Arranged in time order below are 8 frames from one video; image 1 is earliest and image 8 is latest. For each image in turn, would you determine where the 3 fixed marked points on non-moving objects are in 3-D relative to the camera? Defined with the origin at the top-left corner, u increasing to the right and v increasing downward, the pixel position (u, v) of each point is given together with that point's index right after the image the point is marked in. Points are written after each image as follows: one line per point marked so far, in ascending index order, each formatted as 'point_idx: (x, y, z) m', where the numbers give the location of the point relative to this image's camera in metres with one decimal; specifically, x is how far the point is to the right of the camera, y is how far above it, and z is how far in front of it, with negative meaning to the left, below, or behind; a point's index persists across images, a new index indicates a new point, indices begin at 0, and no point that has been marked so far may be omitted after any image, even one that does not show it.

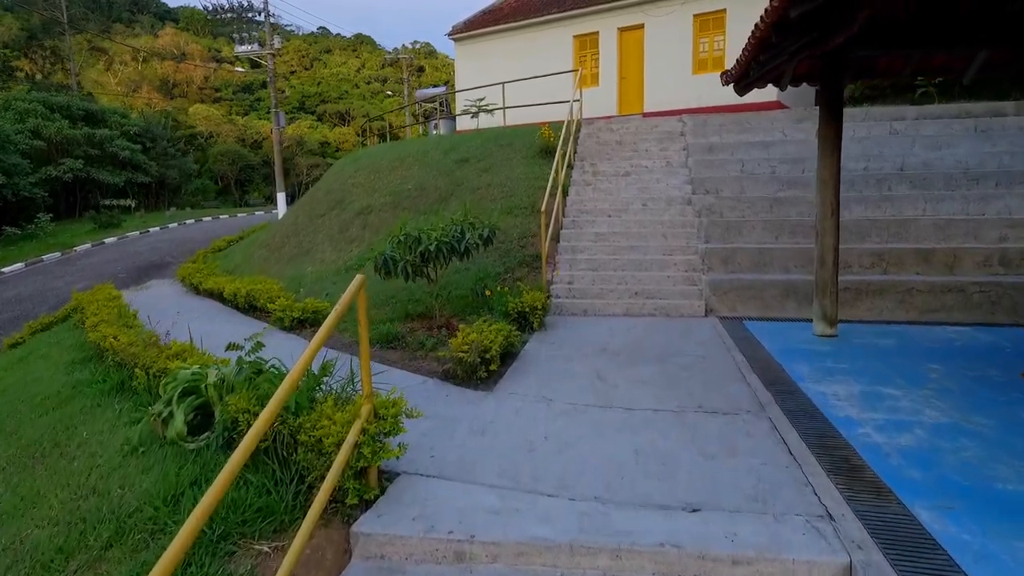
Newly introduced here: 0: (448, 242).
0: (-0.5, +0.4, +5.1) m
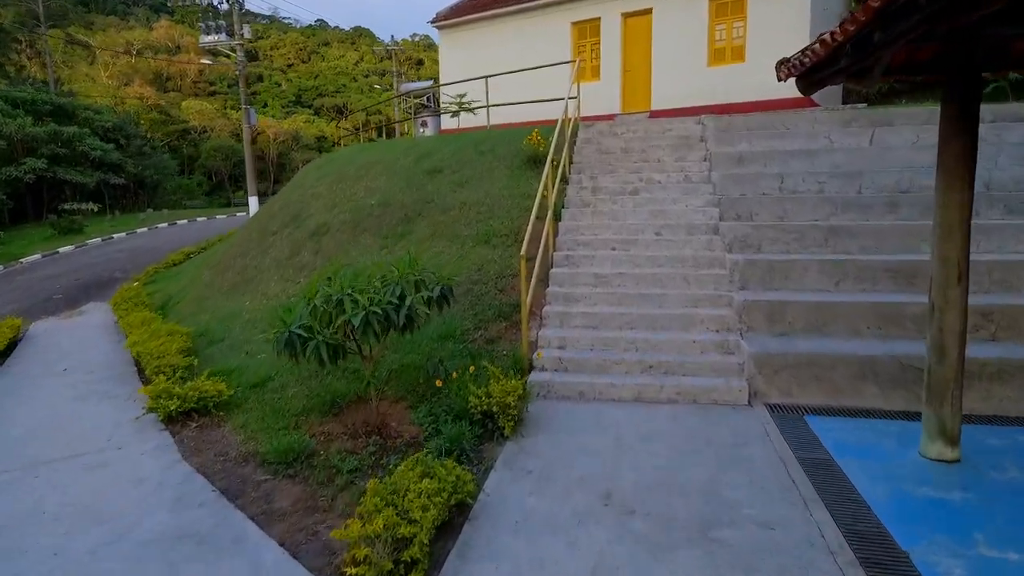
0: (-0.7, -0.1, +3.5) m
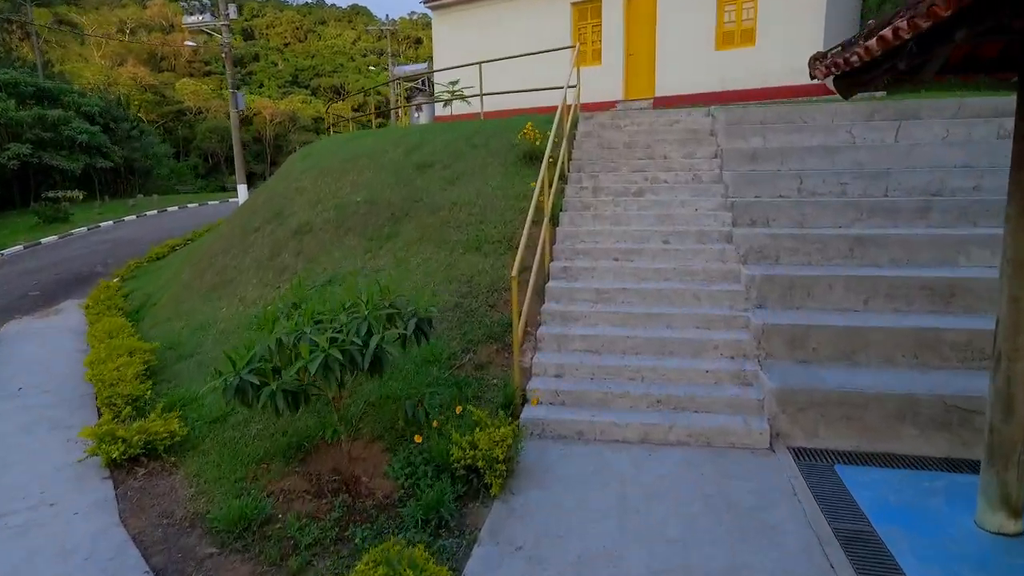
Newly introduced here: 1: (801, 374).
0: (-0.8, -0.3, +3.0) m
1: (+1.7, -0.5, +3.8) m
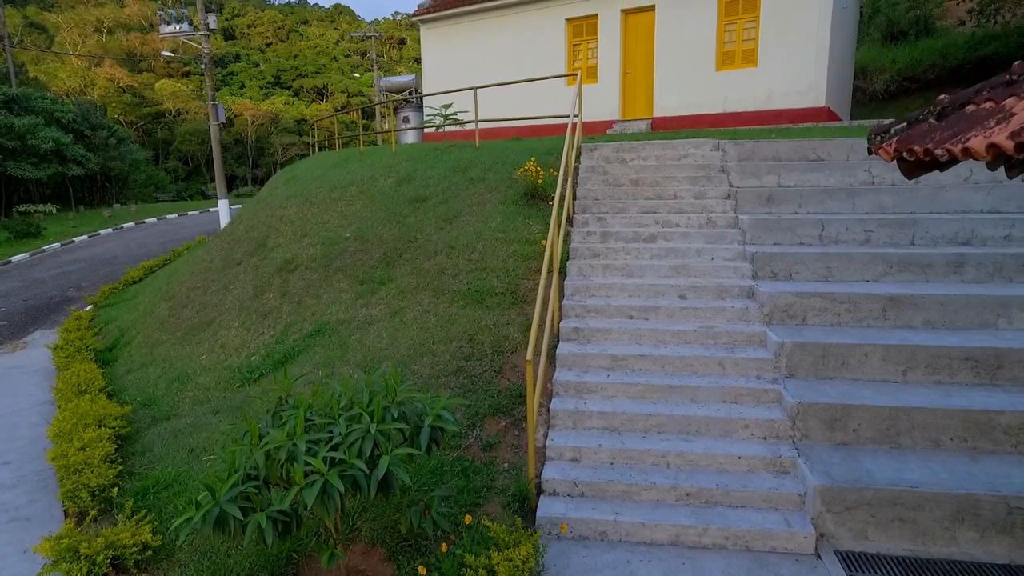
0: (-0.7, -0.7, +2.6) m
1: (+1.8, -1.0, +3.5) m
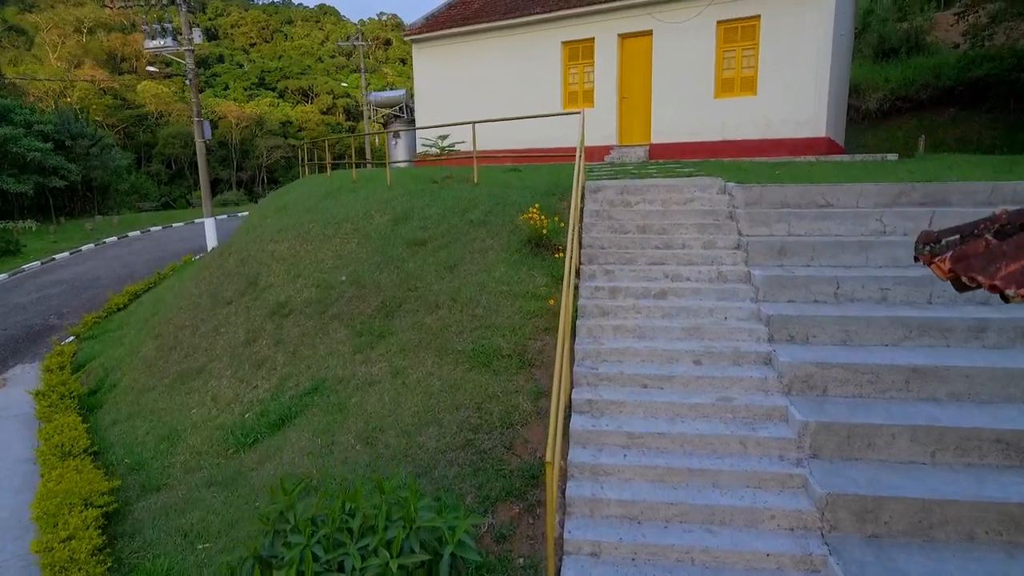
0: (-0.6, -1.2, +2.4) m
1: (+1.9, -1.4, +3.3) m
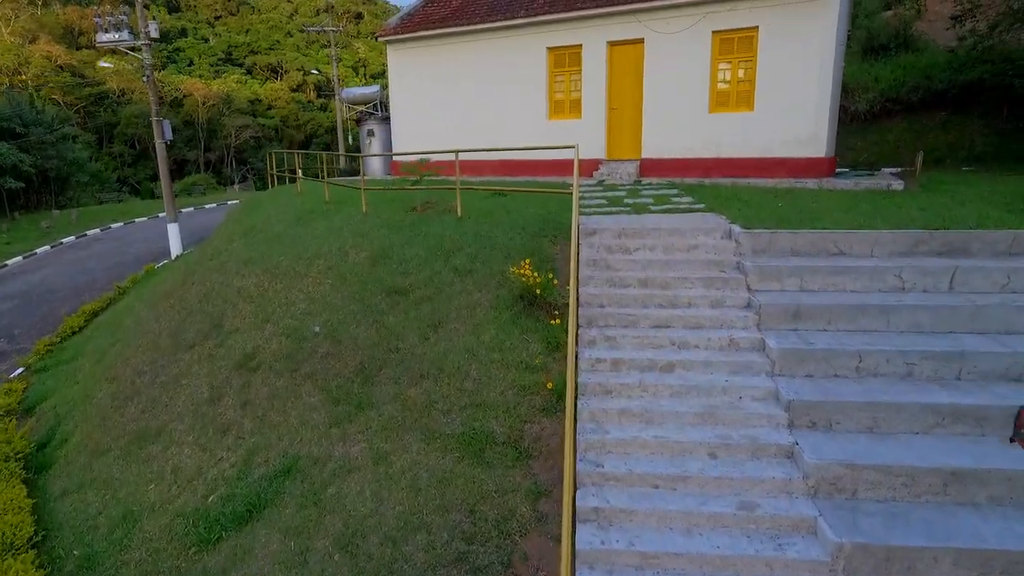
0: (-0.5, -1.9, +1.9) m
1: (+1.9, -2.1, +2.9) m
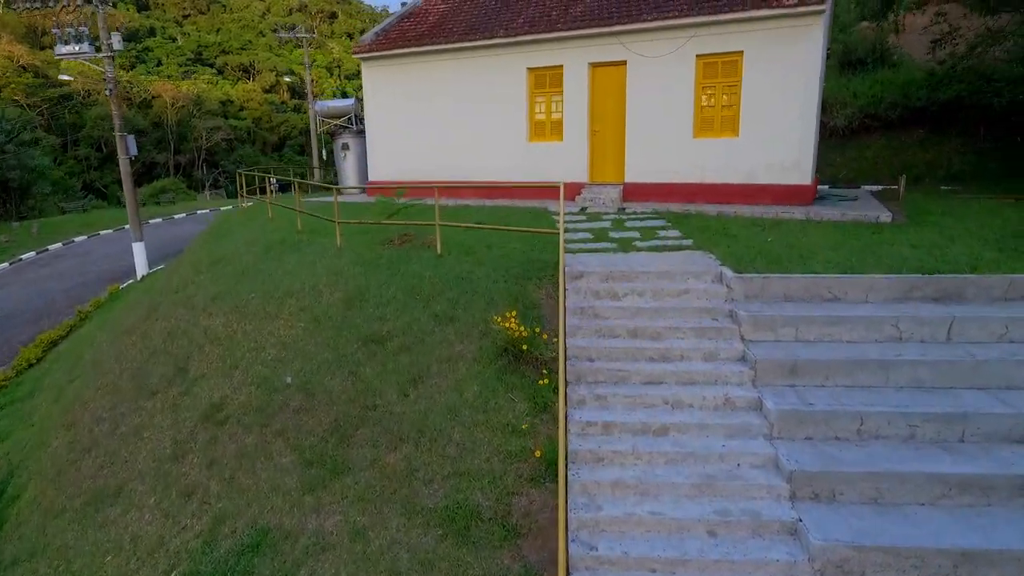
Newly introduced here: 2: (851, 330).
0: (-0.5, -2.3, +1.6) m
1: (+1.9, -2.5, +2.7) m
2: (+2.8, -0.4, +5.2) m
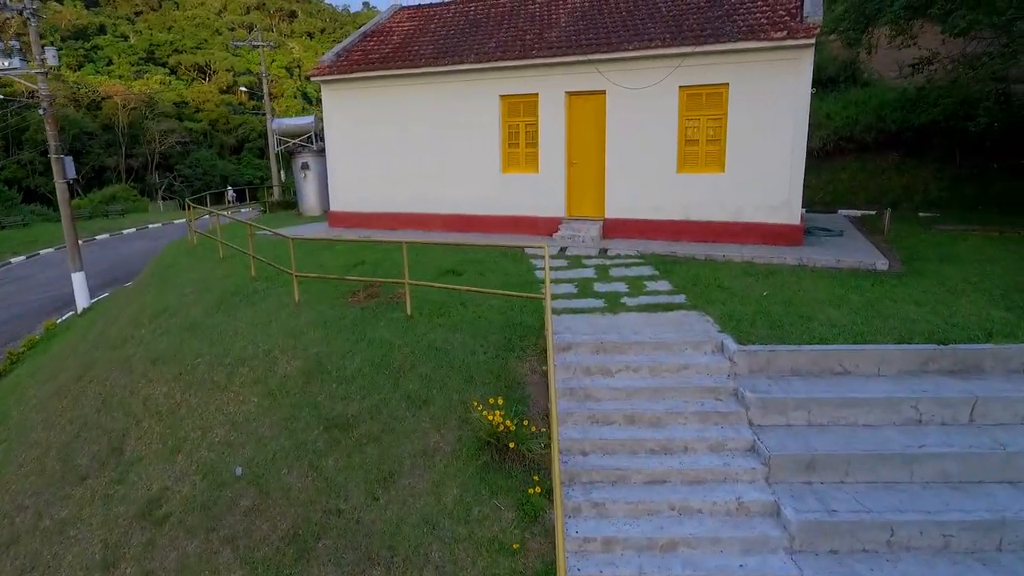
0: (-0.4, -3.0, +1.0) m
1: (+1.9, -3.1, +2.2) m
2: (+2.7, -0.9, +4.7) m
